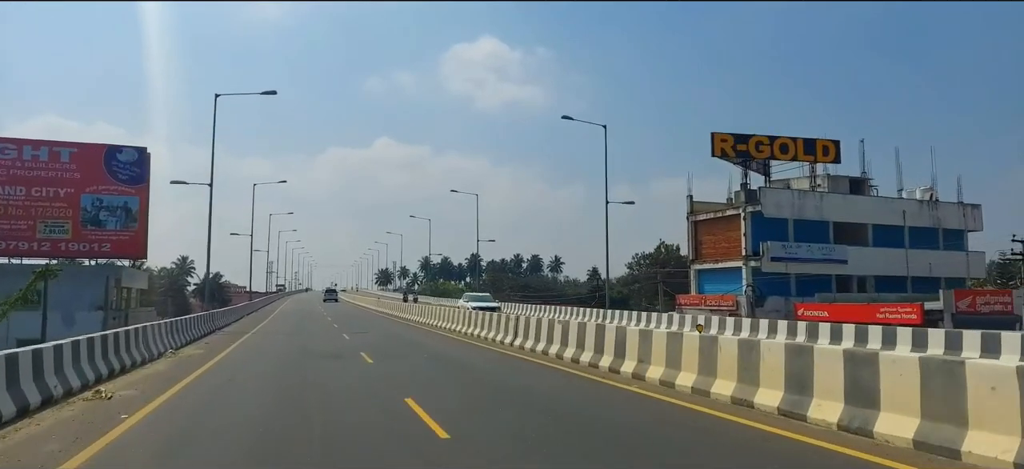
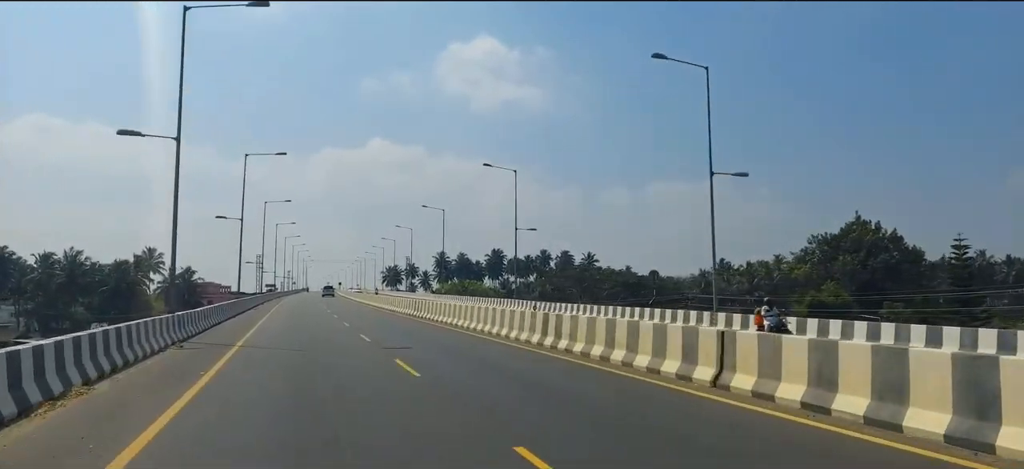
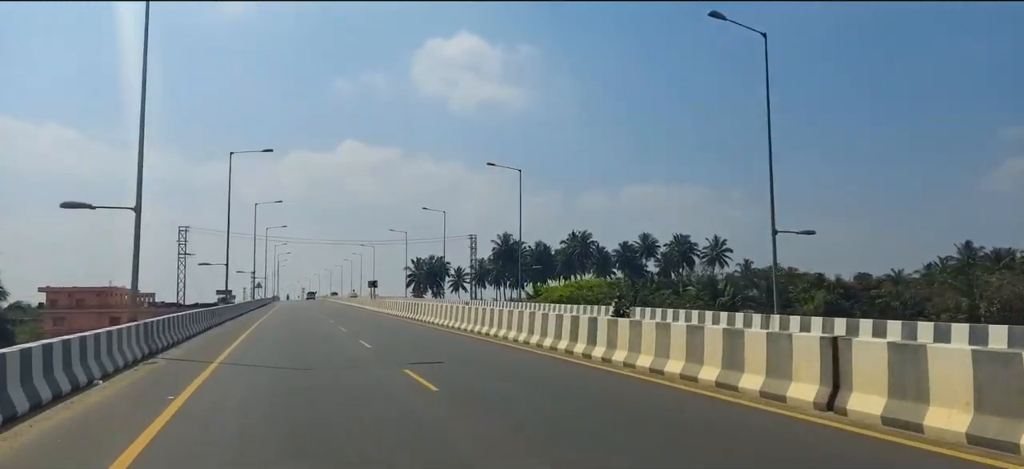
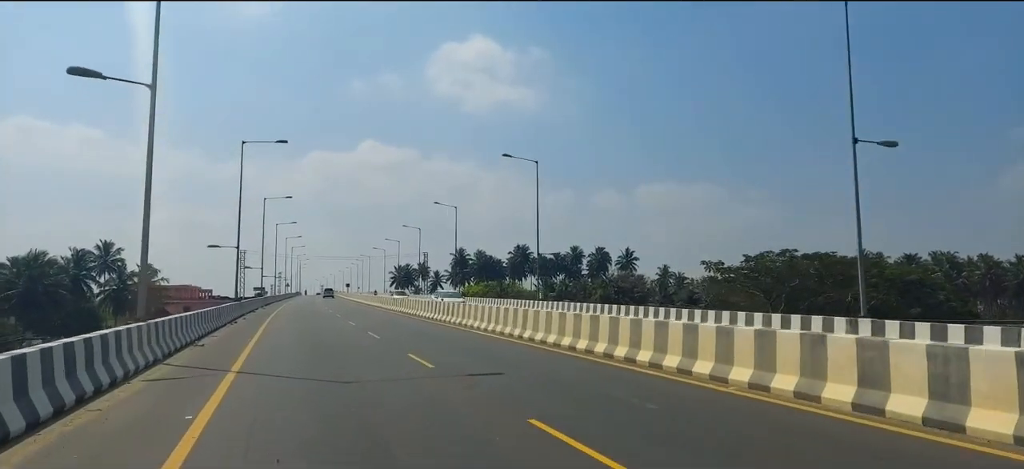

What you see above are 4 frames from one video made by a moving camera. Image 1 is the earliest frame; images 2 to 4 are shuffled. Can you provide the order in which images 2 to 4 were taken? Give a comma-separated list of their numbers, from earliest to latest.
2, 4, 3
